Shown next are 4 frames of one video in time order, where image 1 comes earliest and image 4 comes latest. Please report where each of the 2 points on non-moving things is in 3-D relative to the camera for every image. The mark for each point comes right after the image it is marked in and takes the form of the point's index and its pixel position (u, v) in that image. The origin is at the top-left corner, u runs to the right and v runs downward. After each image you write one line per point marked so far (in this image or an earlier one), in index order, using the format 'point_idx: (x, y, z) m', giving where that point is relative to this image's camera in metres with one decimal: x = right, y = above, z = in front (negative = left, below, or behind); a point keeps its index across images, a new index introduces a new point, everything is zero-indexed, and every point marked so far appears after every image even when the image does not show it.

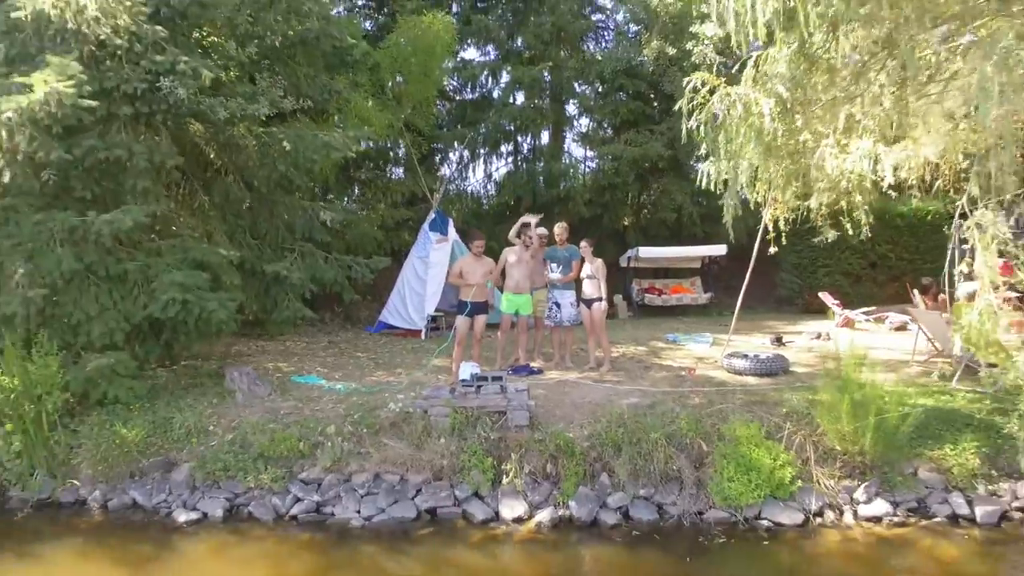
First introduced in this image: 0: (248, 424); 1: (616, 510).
0: (-1.4, -0.8, +4.3) m
1: (+0.5, -1.1, +3.8) m
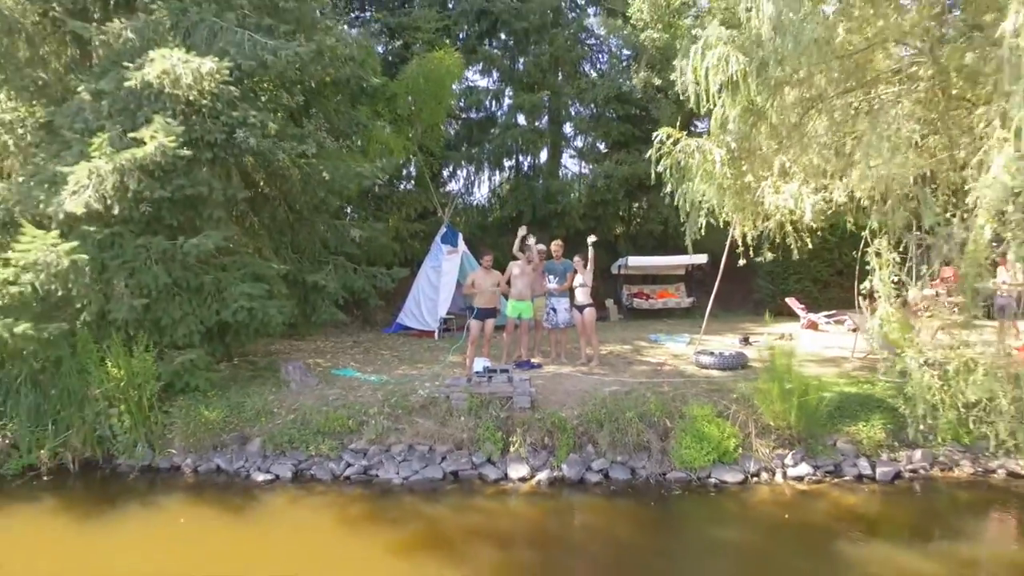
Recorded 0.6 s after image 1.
0: (-1.4, -0.8, +5.4) m
1: (+0.5, -1.1, +4.9) m
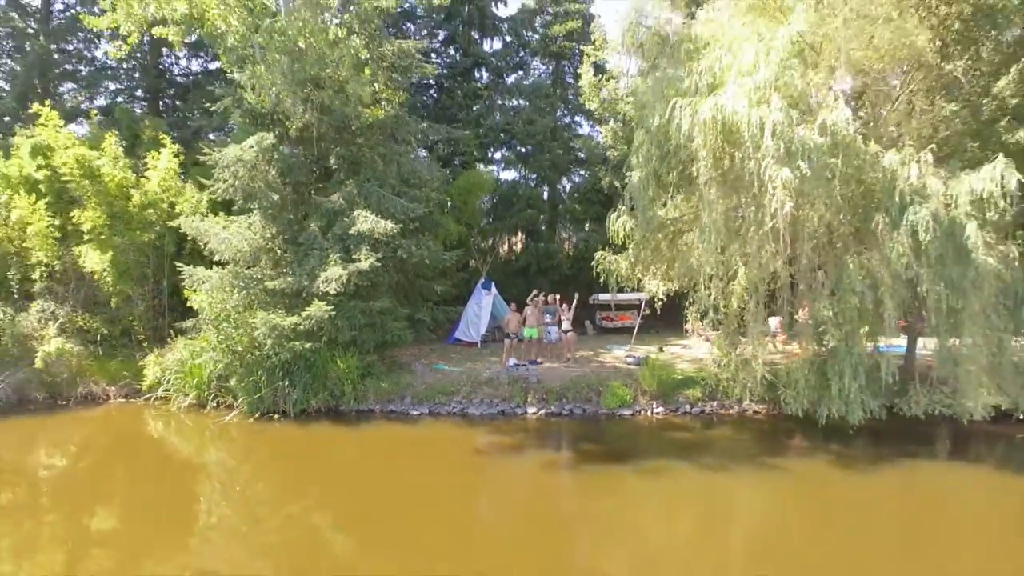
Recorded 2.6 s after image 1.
0: (-1.2, -1.4, +11.1) m
1: (+0.8, -1.7, +10.6) m
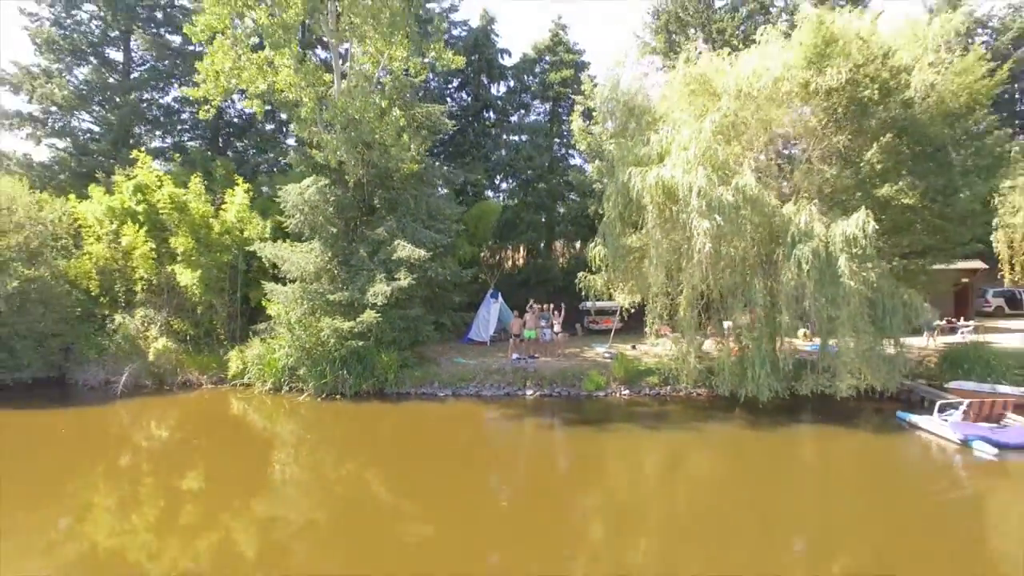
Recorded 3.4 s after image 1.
0: (-1.1, -1.6, +14.5) m
1: (+0.8, -1.9, +14.0) m
